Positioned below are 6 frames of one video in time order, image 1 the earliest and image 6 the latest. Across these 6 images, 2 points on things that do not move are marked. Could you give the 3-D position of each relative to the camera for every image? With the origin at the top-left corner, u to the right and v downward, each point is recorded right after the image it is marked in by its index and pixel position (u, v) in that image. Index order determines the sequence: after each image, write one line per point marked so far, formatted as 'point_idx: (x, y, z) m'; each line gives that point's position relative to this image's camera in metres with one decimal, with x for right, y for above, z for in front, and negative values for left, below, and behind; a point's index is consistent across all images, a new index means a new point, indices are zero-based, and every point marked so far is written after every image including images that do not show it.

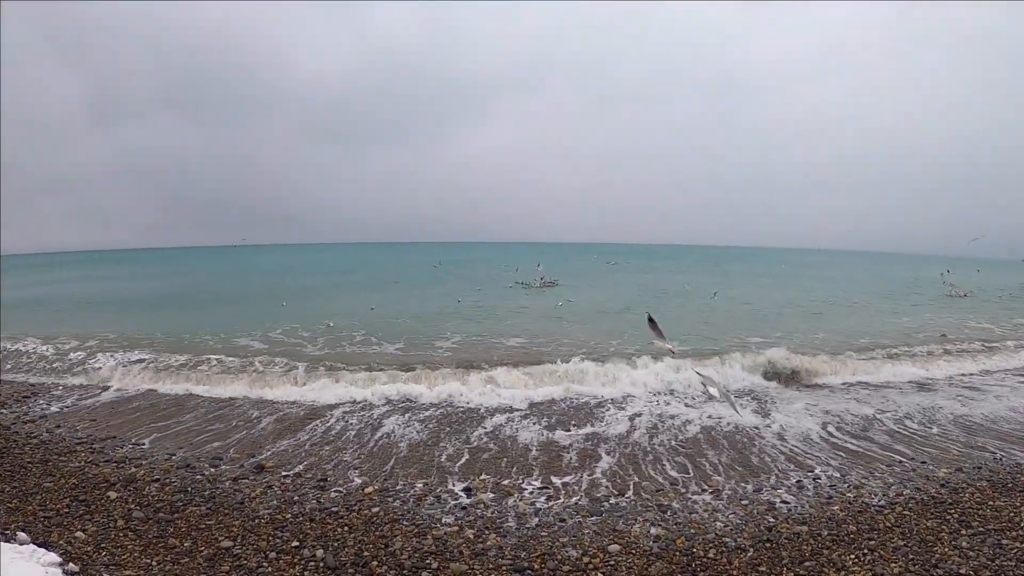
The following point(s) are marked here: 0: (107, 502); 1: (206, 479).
0: (-5.5, -2.9, +6.7) m
1: (-4.6, -2.9, +7.4) m
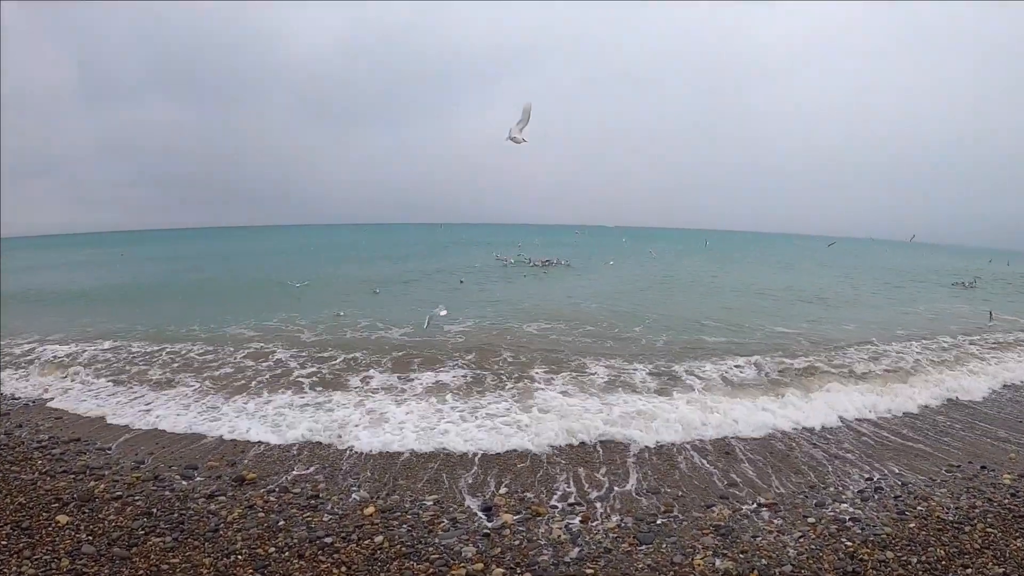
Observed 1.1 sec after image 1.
0: (-5.1, -2.7, +5.4) m
1: (-4.2, -2.6, +6.1) m
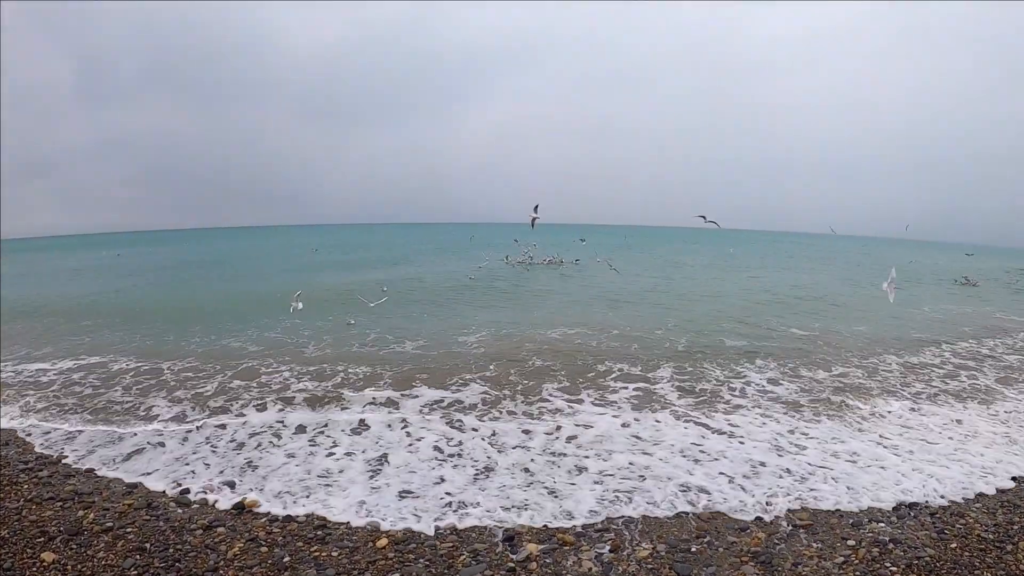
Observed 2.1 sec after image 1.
0: (-4.8, -2.8, +4.9) m
1: (-3.9, -2.8, +5.6) m
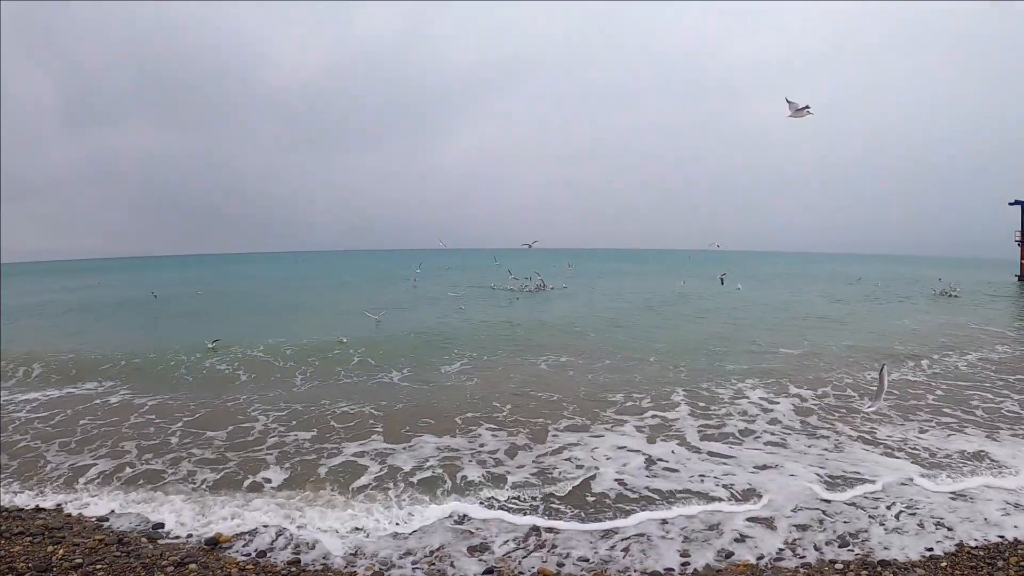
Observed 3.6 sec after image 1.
0: (-5.0, -3.2, +4.8) m
1: (-4.2, -3.1, +5.5) m
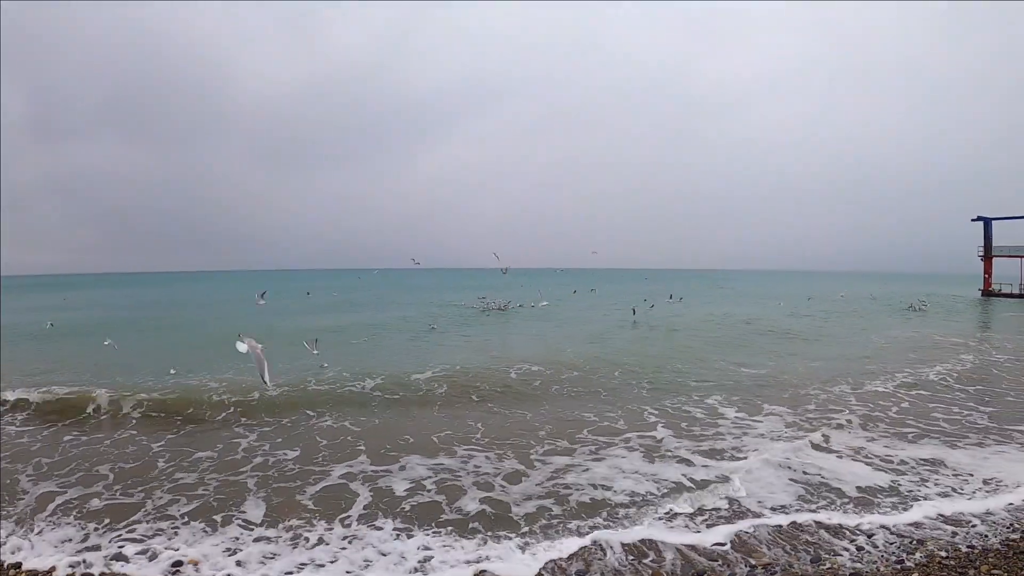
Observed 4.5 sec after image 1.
0: (-5.0, -3.4, +4.7) m
1: (-4.1, -3.4, +5.5) m
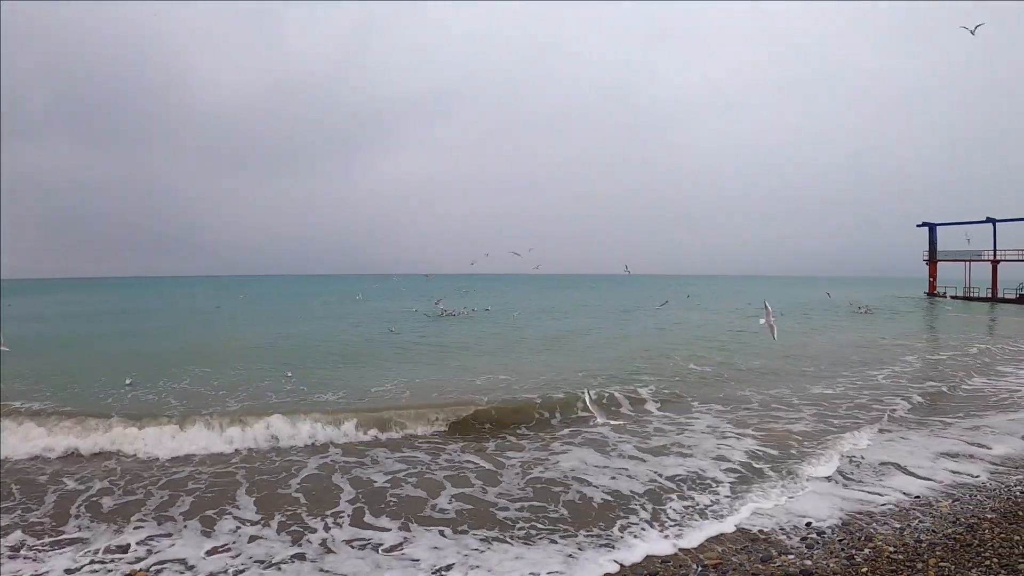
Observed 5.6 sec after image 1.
0: (-5.5, -3.5, +4.7) m
1: (-4.6, -3.4, +5.5) m
